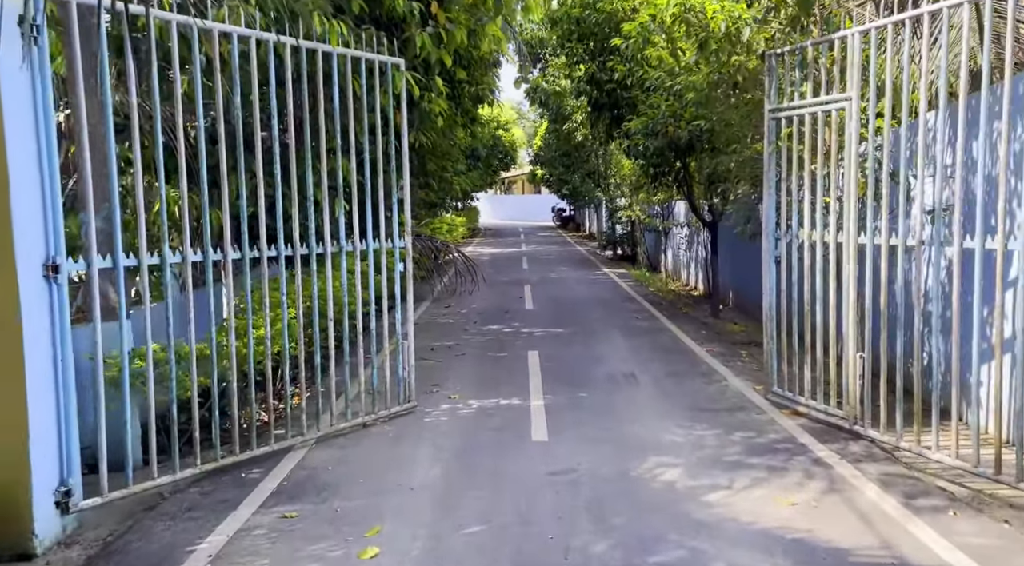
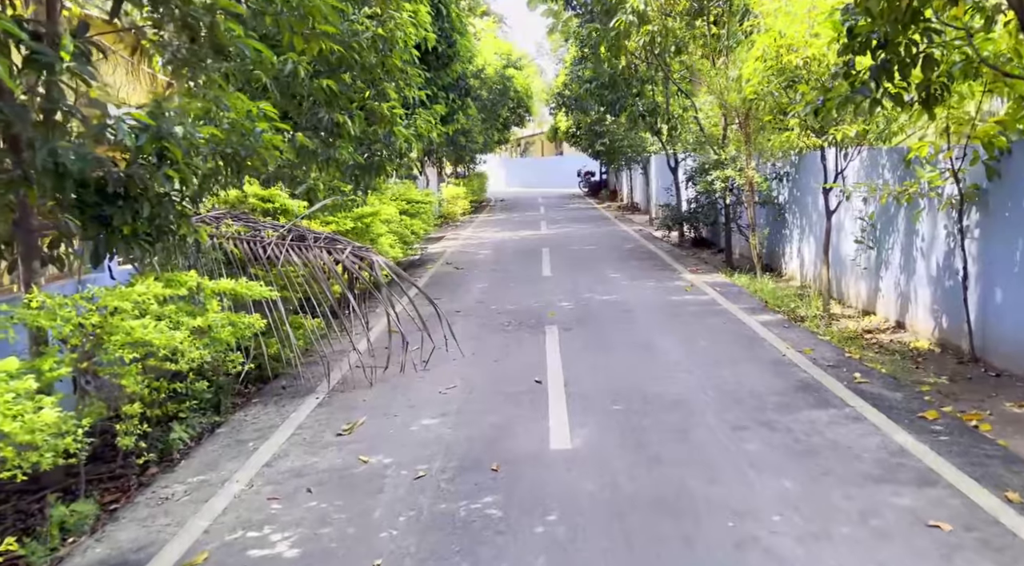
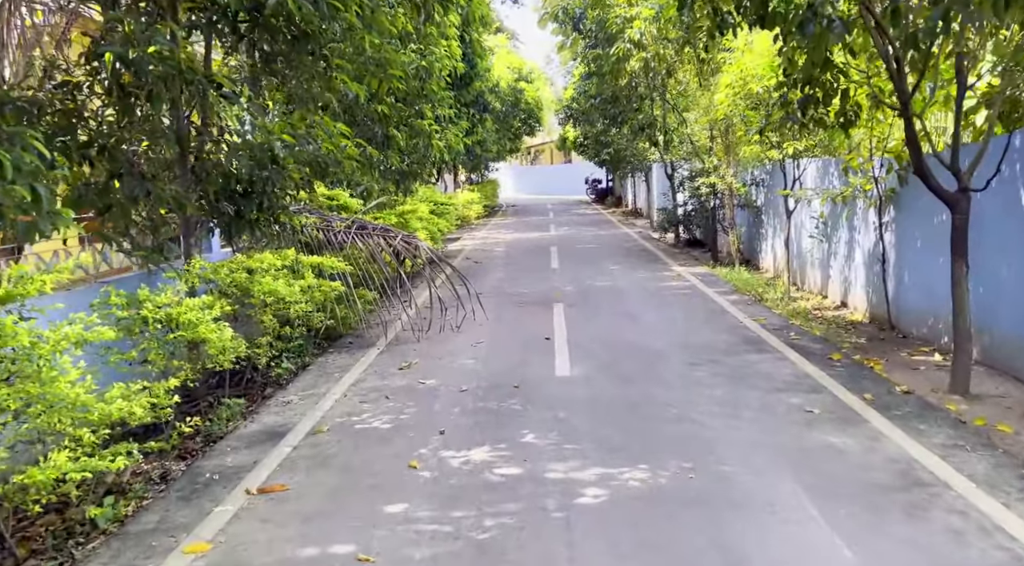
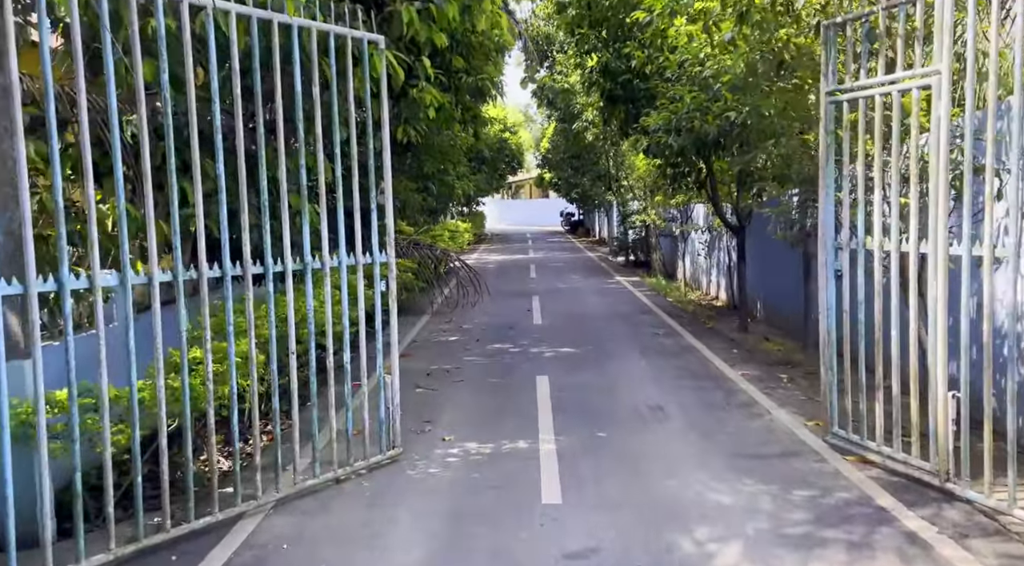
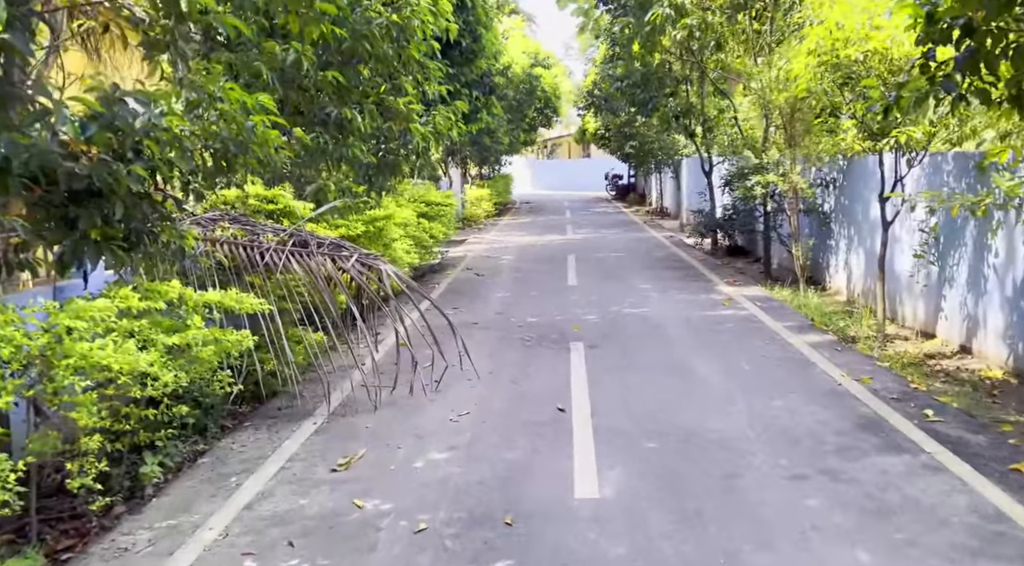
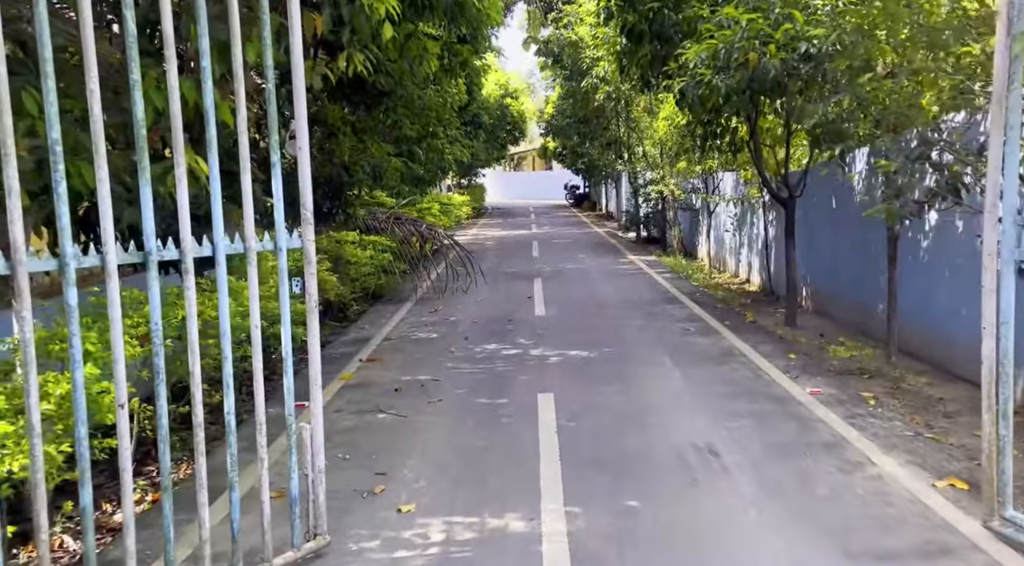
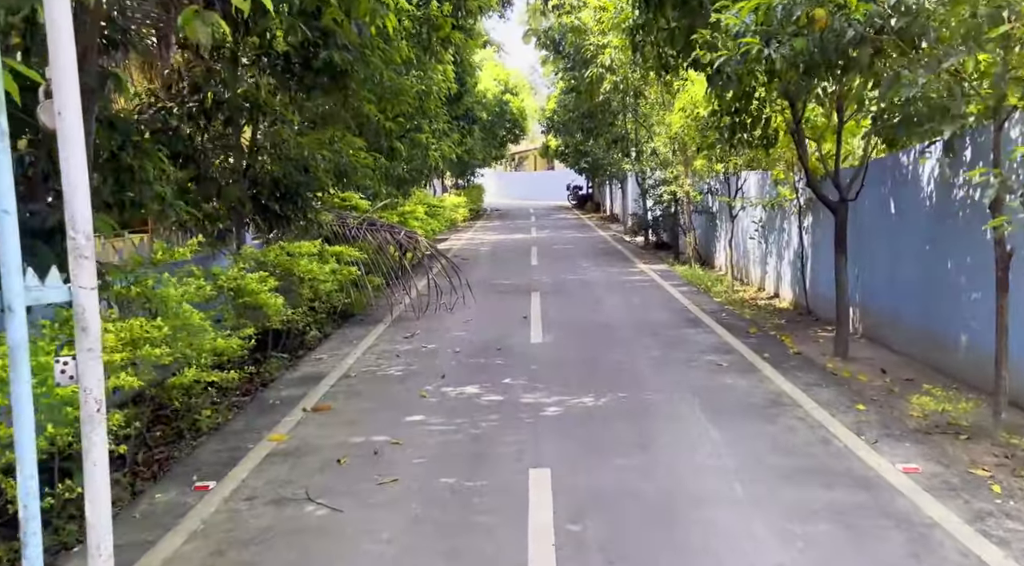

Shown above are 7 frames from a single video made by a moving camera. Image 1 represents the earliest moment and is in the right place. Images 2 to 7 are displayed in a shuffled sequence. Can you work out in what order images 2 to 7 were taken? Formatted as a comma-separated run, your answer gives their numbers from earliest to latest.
4, 6, 7, 3, 2, 5
